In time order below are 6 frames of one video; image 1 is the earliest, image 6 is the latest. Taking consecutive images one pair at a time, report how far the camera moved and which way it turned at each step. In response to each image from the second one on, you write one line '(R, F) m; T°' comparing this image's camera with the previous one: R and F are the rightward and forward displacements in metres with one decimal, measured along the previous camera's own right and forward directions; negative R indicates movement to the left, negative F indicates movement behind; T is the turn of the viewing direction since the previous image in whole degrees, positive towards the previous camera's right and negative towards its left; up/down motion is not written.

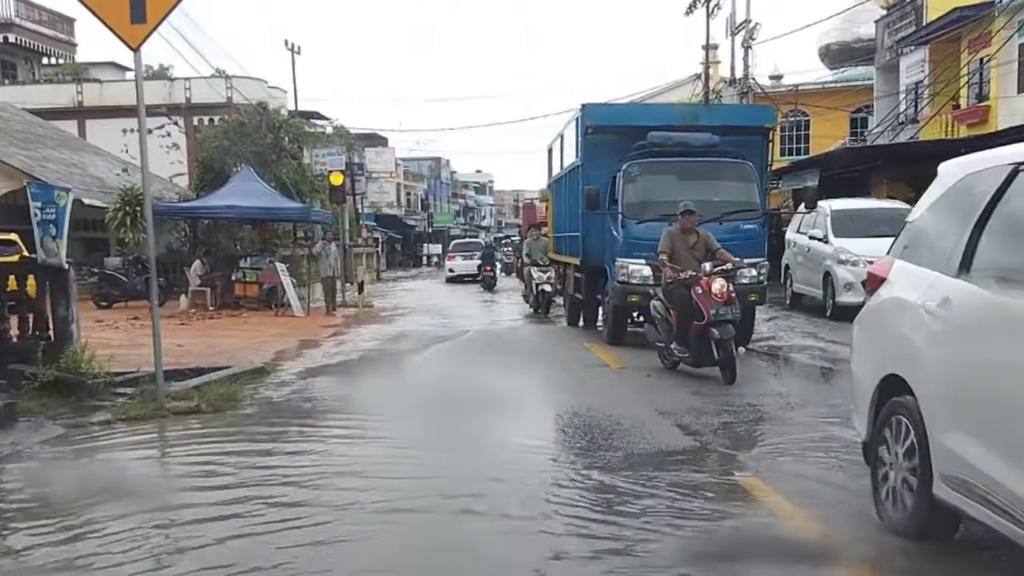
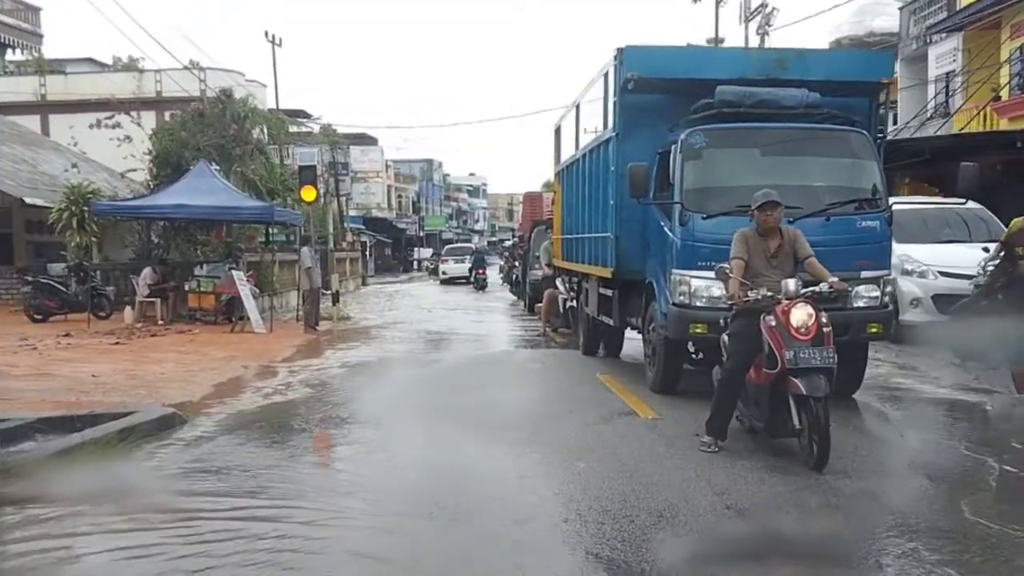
(0.0, +2.7) m; 0°
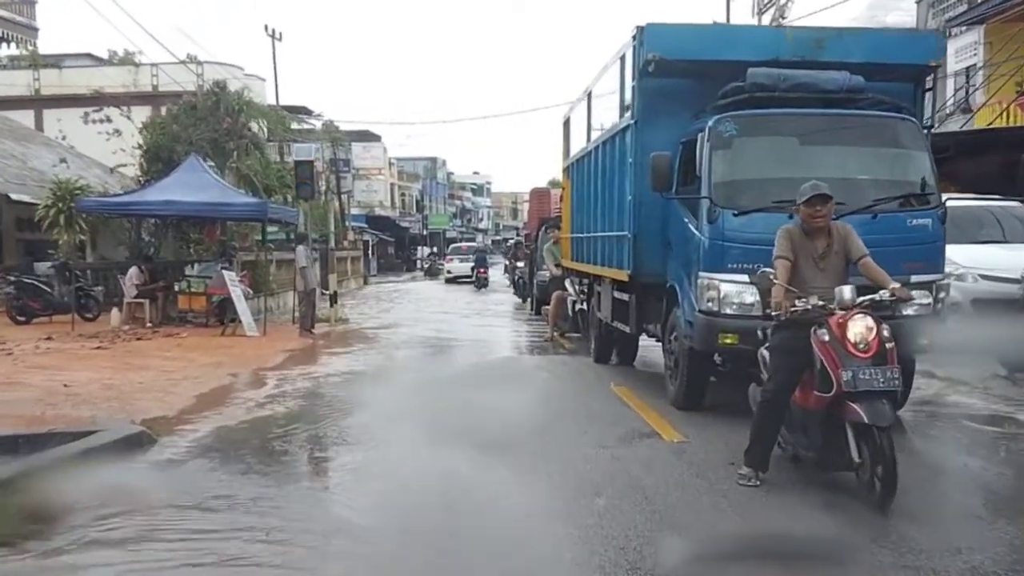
(0.0, +0.9) m; 0°
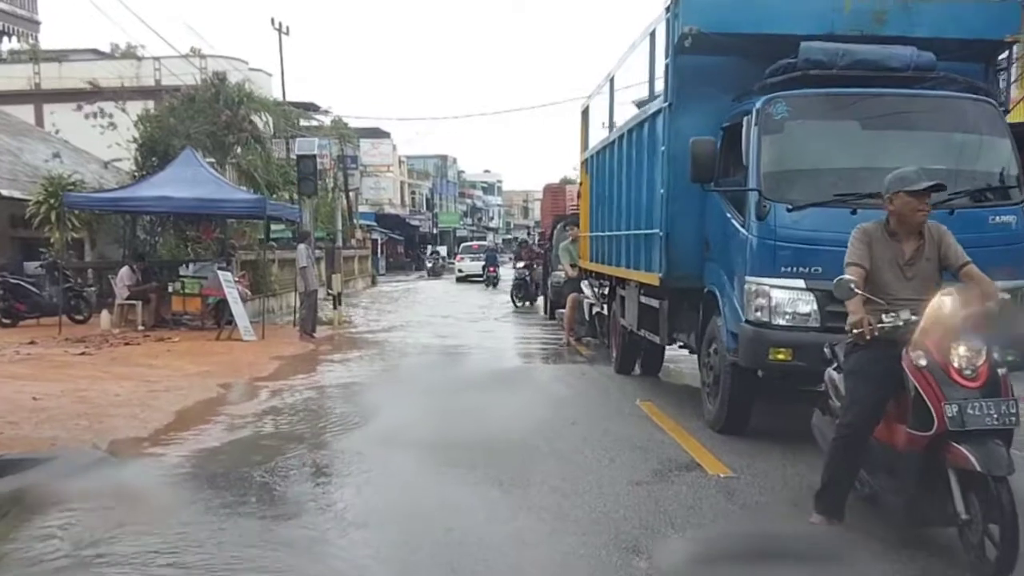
(0.0, +1.0) m; -1°
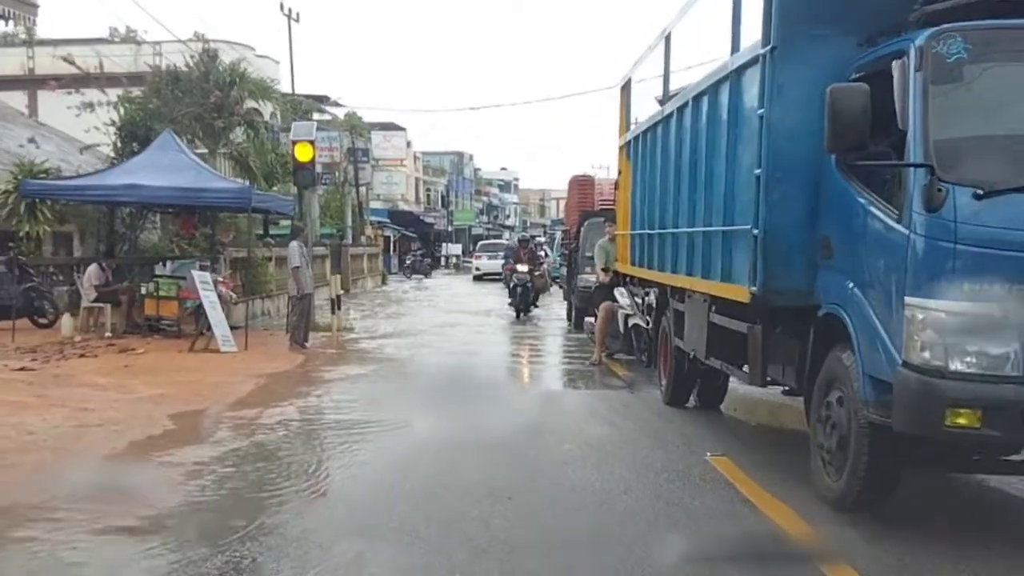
(-0.1, +2.1) m; -1°
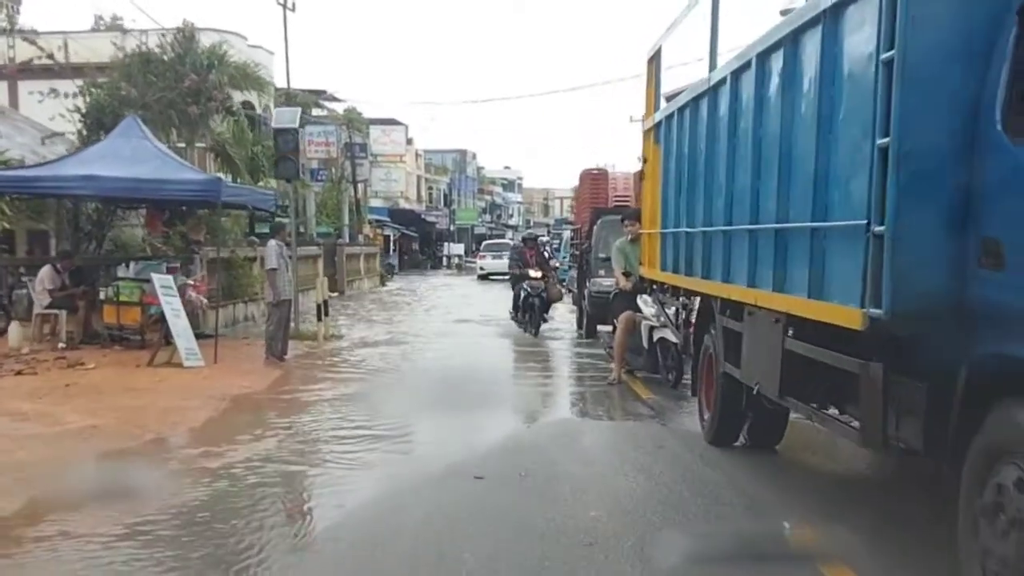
(0.0, +1.6) m; 0°
